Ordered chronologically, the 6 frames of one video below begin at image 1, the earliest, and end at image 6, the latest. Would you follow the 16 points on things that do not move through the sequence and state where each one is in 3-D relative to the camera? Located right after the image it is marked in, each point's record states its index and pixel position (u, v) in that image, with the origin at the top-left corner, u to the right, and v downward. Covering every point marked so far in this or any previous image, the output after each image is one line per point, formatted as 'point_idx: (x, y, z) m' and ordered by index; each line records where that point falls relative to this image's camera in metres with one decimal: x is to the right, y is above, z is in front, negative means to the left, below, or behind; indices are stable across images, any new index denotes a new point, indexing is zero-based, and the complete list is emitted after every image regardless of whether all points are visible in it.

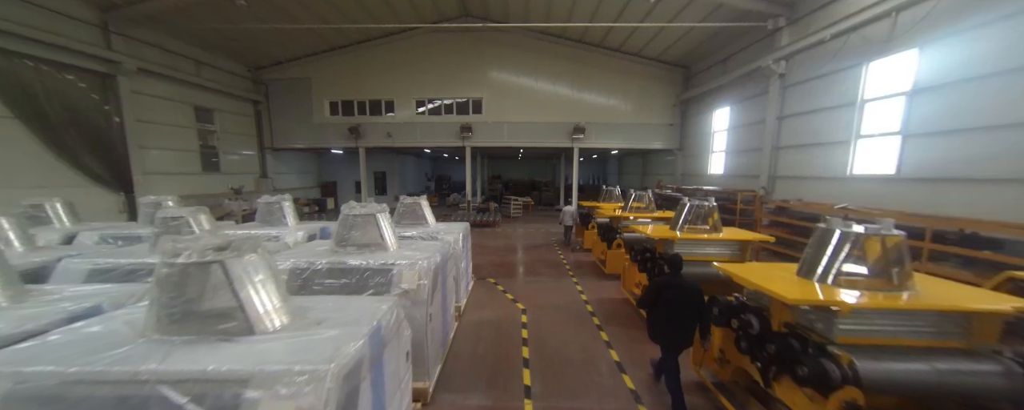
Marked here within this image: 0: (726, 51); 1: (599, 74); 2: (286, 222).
0: (+7.9, +5.7, +9.5) m
1: (+4.2, +6.3, +12.4) m
2: (-3.7, -0.3, +4.3) m
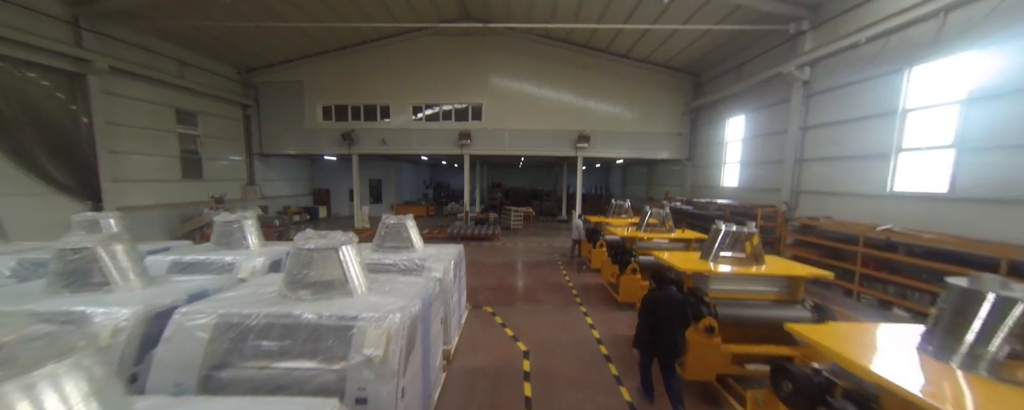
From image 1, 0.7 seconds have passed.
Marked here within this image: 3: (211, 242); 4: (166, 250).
0: (+8.0, +5.2, +9.0) m
1: (+4.2, +5.7, +11.9) m
2: (-3.7, -0.6, +3.7) m
3: (-4.2, -0.5, +3.6) m
4: (-4.9, -0.7, +3.7) m
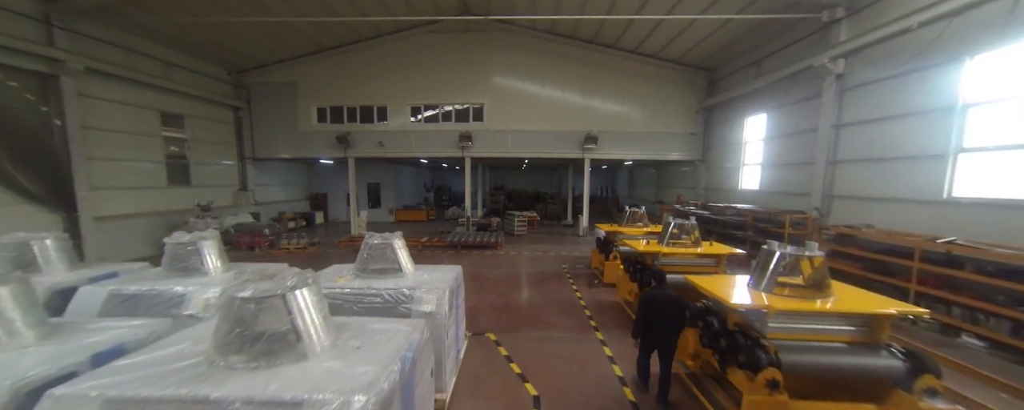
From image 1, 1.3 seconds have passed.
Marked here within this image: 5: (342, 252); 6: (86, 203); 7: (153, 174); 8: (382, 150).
0: (+8.1, +5.0, +8.4) m
1: (+4.4, +5.6, +11.3) m
2: (-3.6, -0.8, +3.1) m
3: (-4.1, -0.7, +3.1) m
4: (-4.8, -0.9, +3.1) m
5: (-6.3, -1.7, +9.6) m
6: (-11.5, +0.1, +7.0) m
7: (-11.8, +1.0, +8.6) m
8: (-5.7, +2.4, +11.5) m
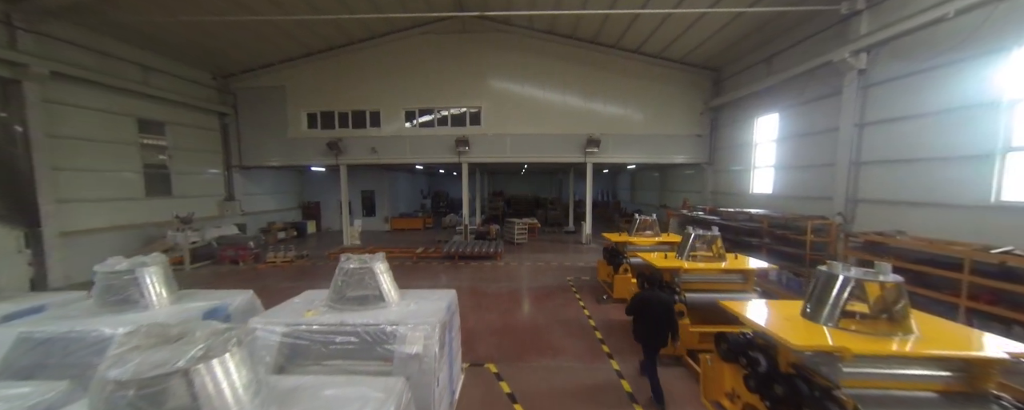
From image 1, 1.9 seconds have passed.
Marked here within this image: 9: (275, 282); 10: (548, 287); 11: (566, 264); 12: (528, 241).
0: (+8.0, +4.9, +8.0) m
1: (+4.3, +5.3, +10.9) m
2: (-3.6, -1.0, +2.6) m
3: (-4.1, -0.9, +2.6) m
4: (-4.8, -1.1, +2.6) m
5: (-6.3, -2.1, +9.0) m
6: (-11.5, -0.3, +6.5) m
7: (-11.8, +0.6, +8.0) m
8: (-5.8, +2.0, +11.0) m
9: (-7.1, -2.3, +7.8) m
10: (+0.9, -2.1, +6.6) m
11: (+1.8, -2.0, +8.6) m
12: (+0.7, -1.6, +12.2) m
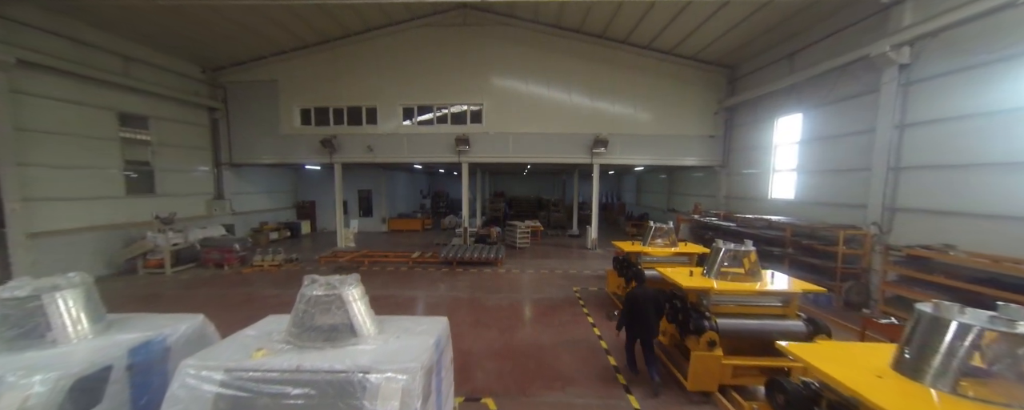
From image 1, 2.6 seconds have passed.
0: (+8.1, +4.7, +7.4) m
1: (+4.4, +5.2, +10.4) m
2: (-3.6, -1.0, +2.1) m
3: (-4.1, -1.0, +2.1) m
4: (-4.8, -1.1, +2.1) m
5: (-6.2, -2.1, +8.5) m
6: (-11.4, -0.3, +6.0) m
7: (-11.7, +0.6, +7.6) m
8: (-5.7, +2.0, +10.5) m
9: (-7.0, -2.3, +7.3) m
10: (+1.0, -2.2, +6.1) m
11: (+1.8, -2.1, +8.1) m
12: (+0.8, -1.8, +11.6) m
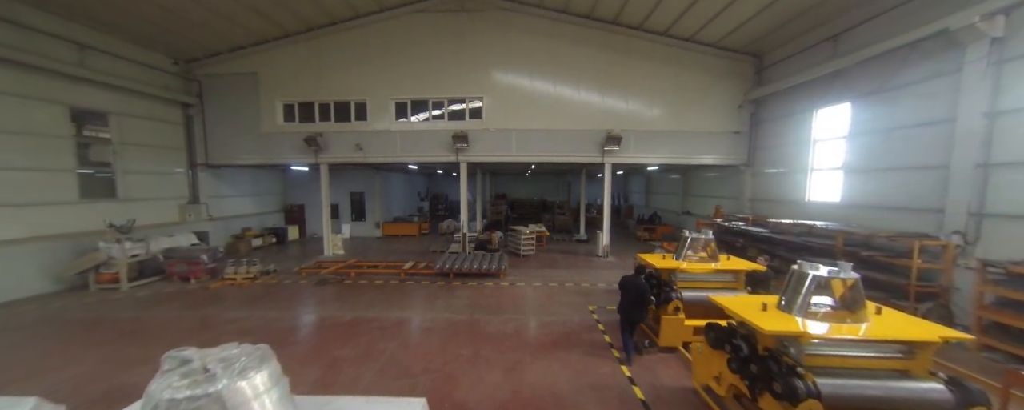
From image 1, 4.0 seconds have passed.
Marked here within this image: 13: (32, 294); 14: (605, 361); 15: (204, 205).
0: (+8.2, +4.6, +6.5) m
1: (+4.5, +5.0, +9.4) m
2: (-3.5, -1.2, +1.1) m
3: (-4.0, -1.1, +1.1) m
4: (-4.7, -1.3, +1.2) m
5: (-6.1, -2.3, +7.6) m
6: (-11.3, -0.4, +5.1) m
7: (-11.6, +0.5, +6.7) m
8: (-5.5, +1.9, +9.6) m
9: (-6.9, -2.5, +6.3) m
10: (+1.1, -2.3, +5.1) m
11: (+2.0, -2.2, +7.1) m
12: (+0.9, -1.9, +10.7) m
13: (-11.6, -2.2, +6.3) m
14: (+1.5, -2.4, +4.1) m
15: (-11.4, 0.0, +9.7) m
